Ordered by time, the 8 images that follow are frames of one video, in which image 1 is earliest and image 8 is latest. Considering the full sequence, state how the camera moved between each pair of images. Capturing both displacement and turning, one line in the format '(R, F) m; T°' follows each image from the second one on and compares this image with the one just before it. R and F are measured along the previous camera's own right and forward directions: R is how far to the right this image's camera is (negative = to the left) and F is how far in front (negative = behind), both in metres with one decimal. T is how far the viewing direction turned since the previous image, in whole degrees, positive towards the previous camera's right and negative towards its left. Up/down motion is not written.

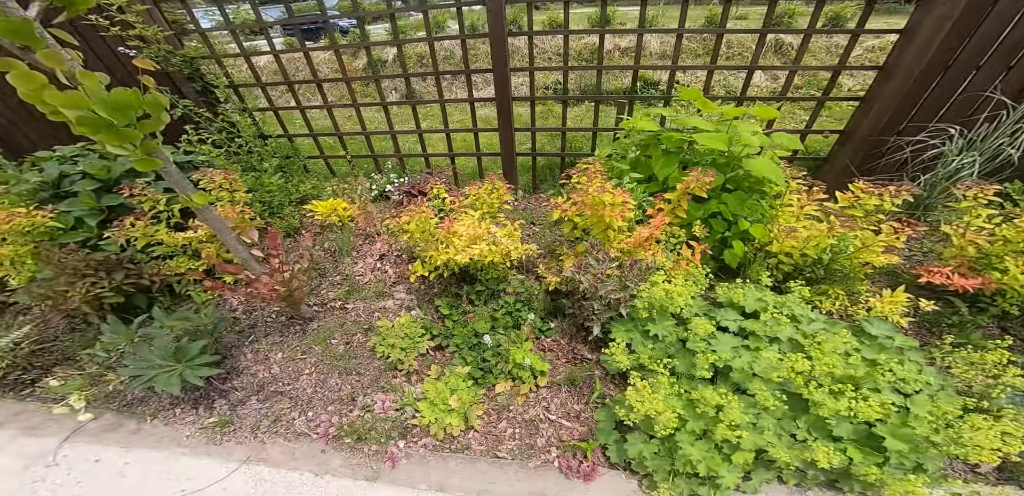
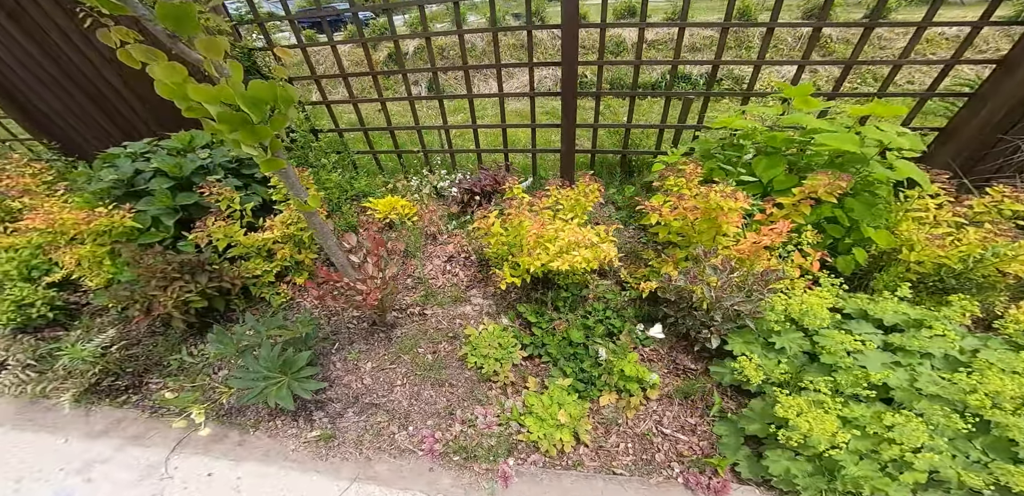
(-0.4, +0.1) m; -1°
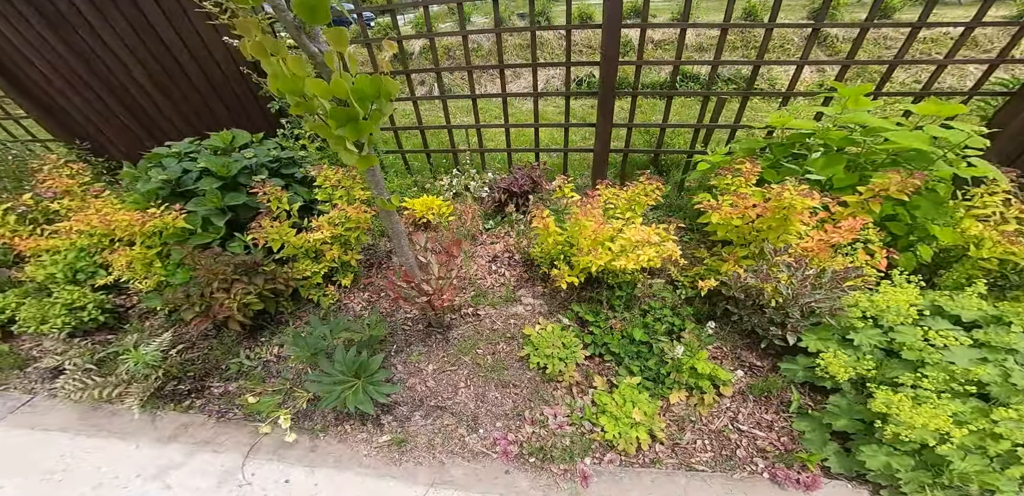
(-0.3, 0.0) m; +1°
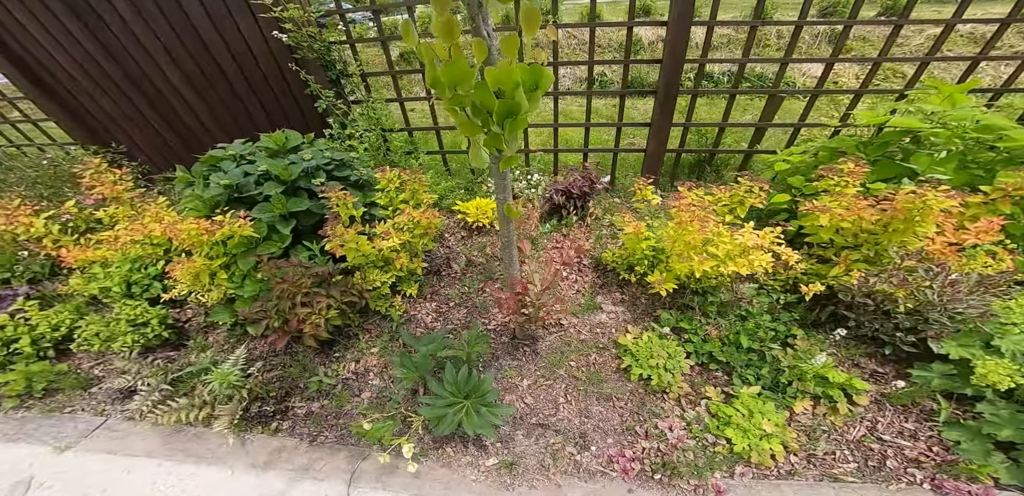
(-0.5, +0.1) m; +1°
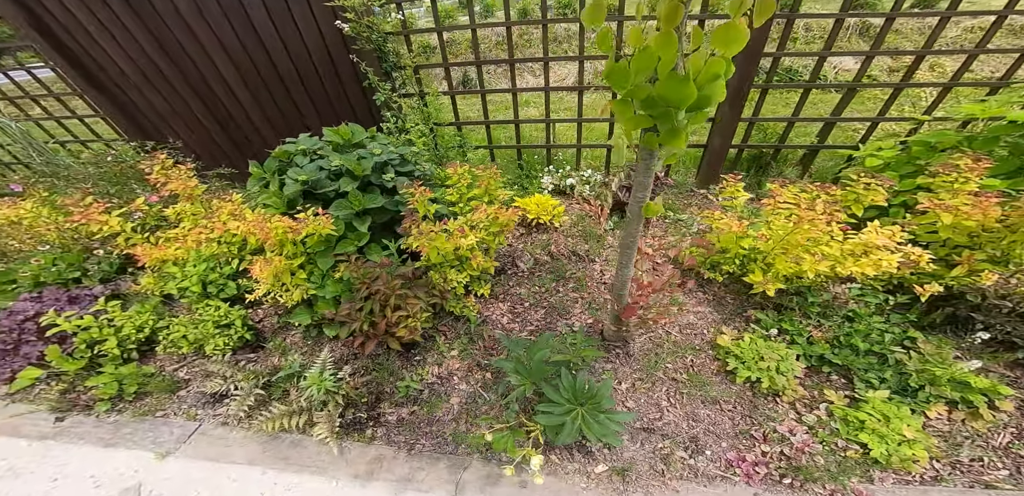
(-0.4, +0.1) m; 0°
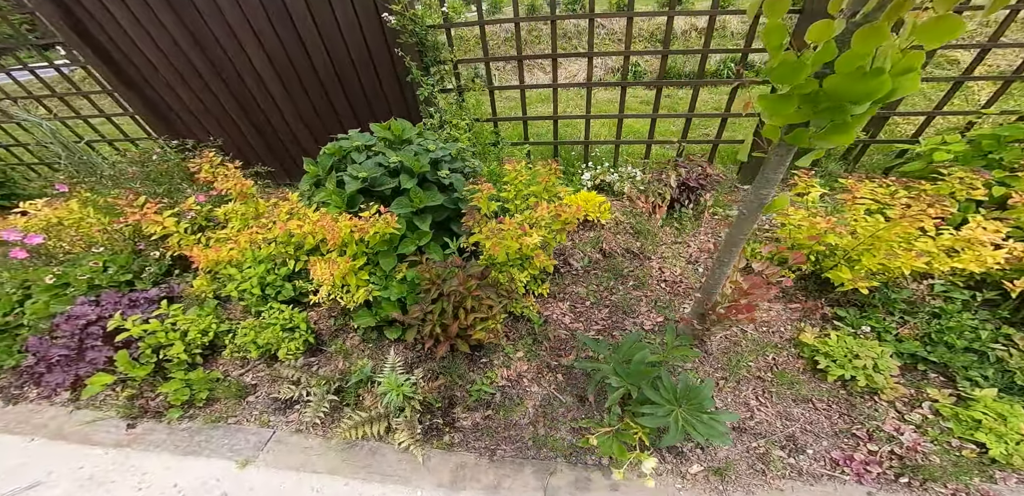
(-0.4, 0.0) m; 0°
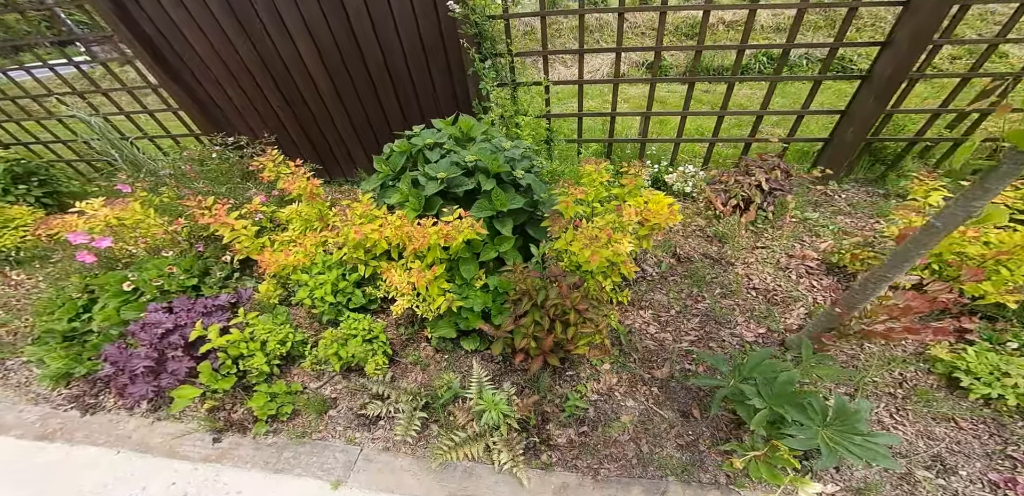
(-0.4, +0.1) m; -1°
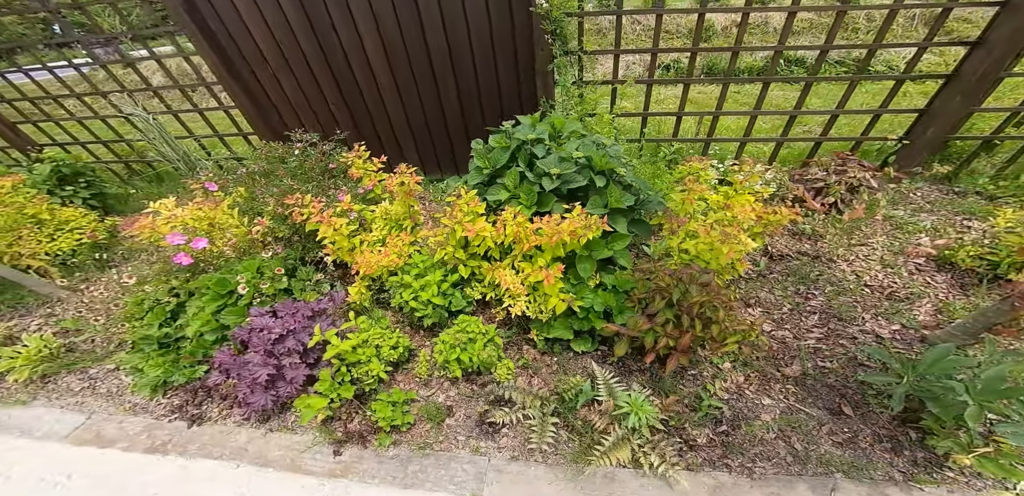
(-0.6, +0.1) m; +2°
